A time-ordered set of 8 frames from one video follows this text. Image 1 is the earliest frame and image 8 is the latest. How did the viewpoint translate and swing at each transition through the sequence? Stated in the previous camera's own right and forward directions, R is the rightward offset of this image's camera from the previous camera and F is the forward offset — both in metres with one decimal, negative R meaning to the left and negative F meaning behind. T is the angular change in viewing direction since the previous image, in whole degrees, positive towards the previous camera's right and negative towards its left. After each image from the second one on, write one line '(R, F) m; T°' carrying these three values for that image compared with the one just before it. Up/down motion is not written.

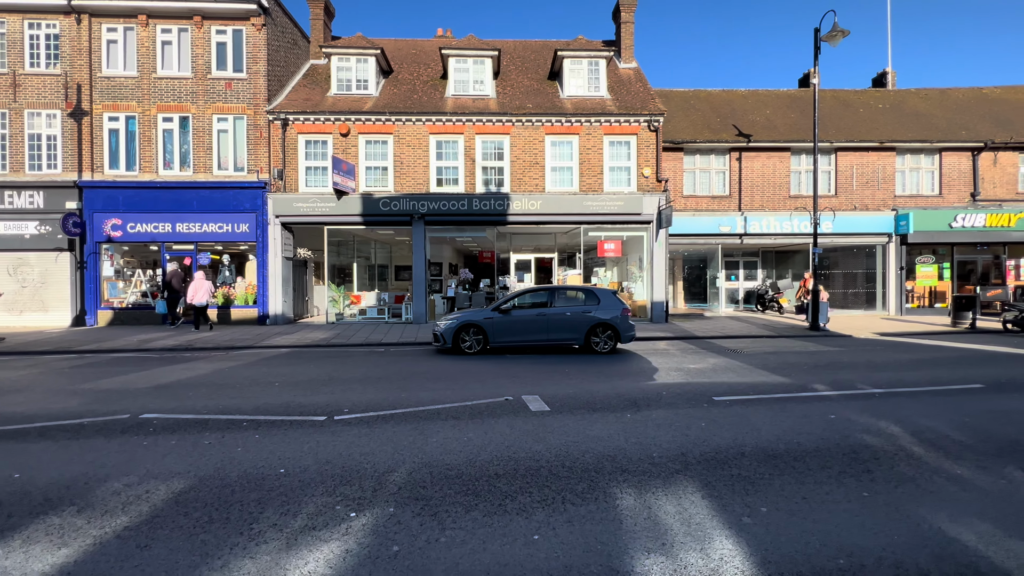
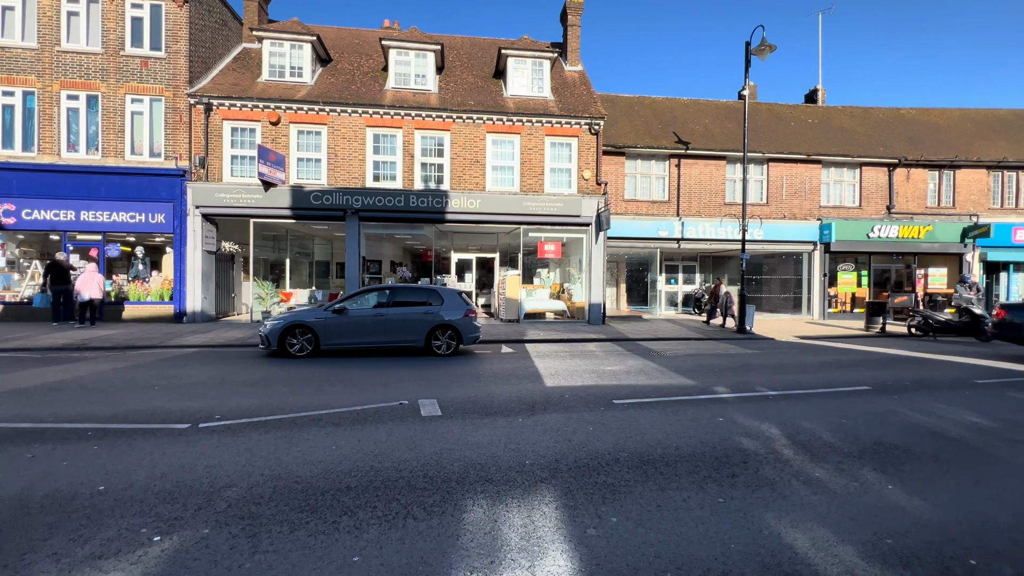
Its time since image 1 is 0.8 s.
(+0.8, +0.2) m; +5°
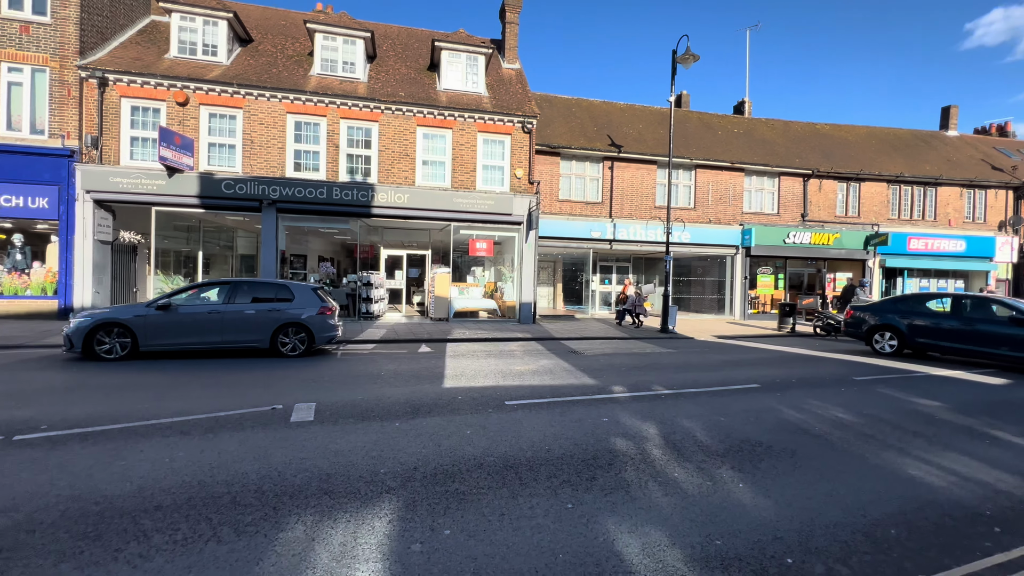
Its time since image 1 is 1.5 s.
(+0.8, +0.2) m; +6°
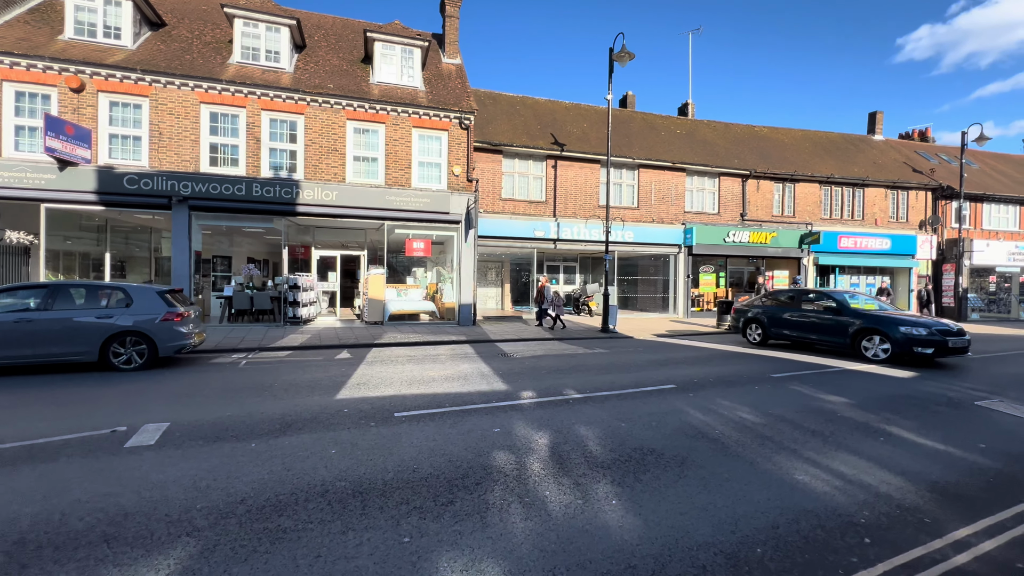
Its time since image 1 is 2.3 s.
(+0.9, +0.4) m; +4°
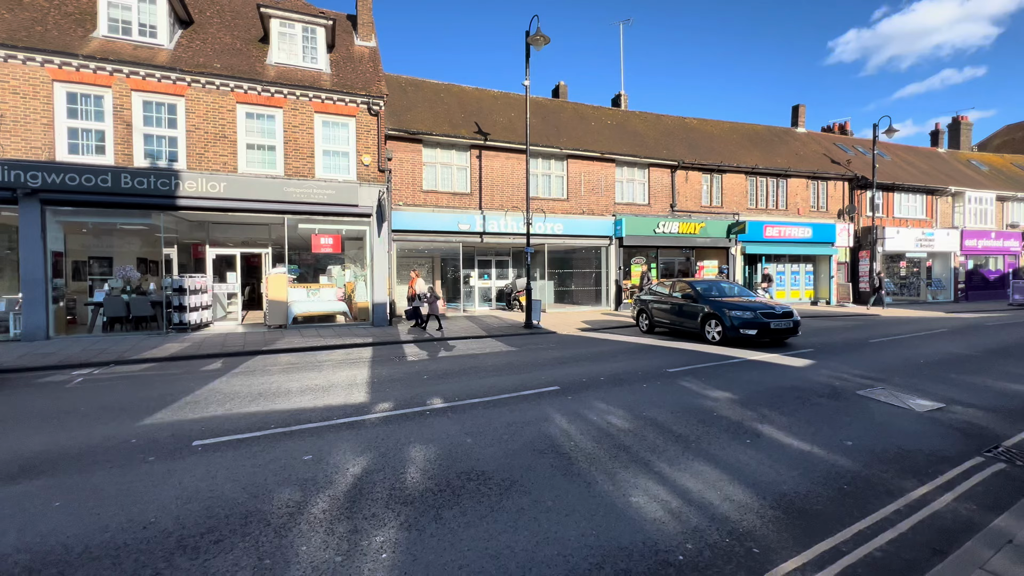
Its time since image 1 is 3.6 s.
(+1.3, +0.7) m; +5°
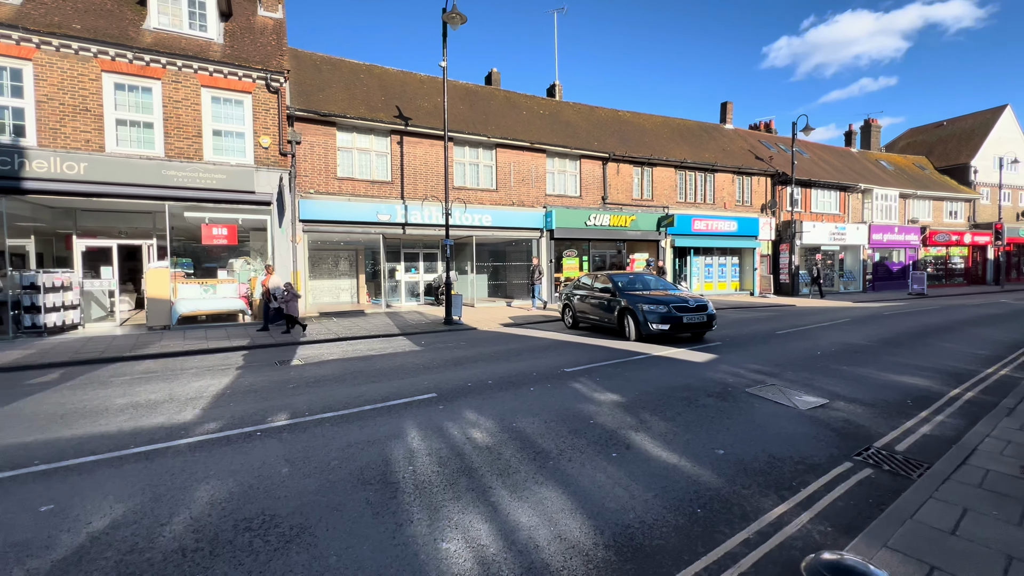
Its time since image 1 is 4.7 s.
(+1.0, +0.6) m; +6°
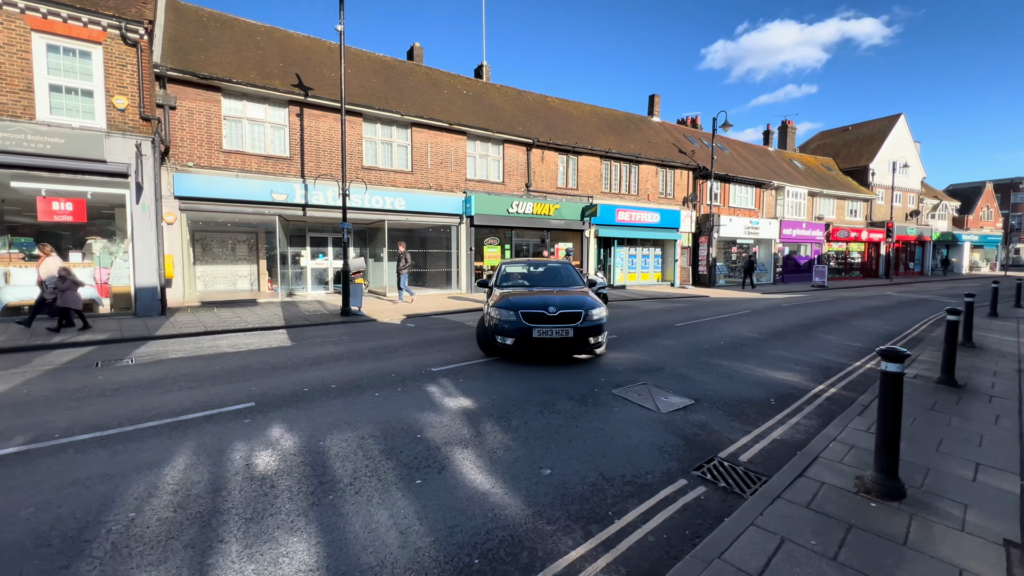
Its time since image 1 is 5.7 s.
(+1.2, +0.7) m; +7°
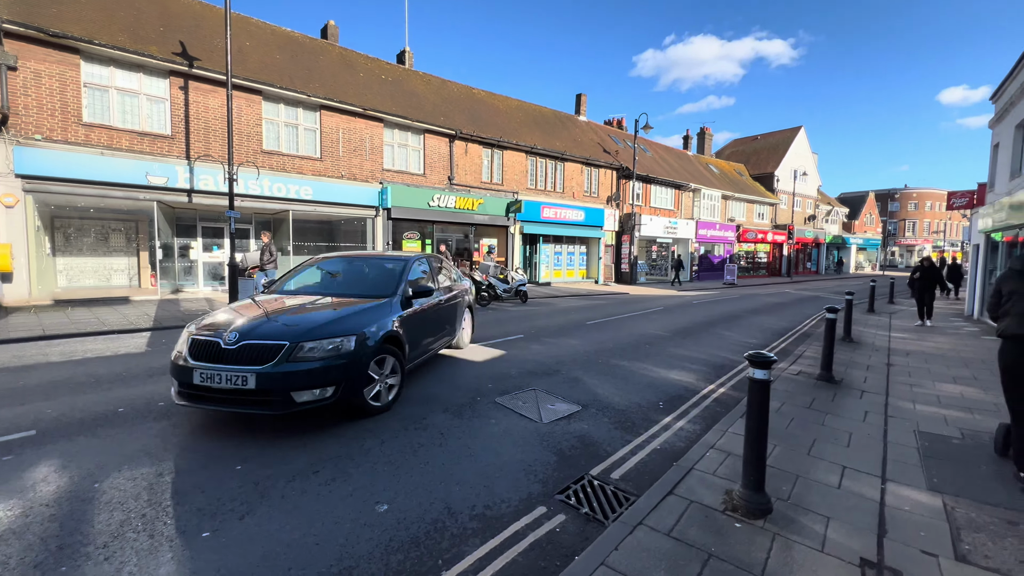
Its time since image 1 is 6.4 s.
(+0.7, +0.5) m; +8°
